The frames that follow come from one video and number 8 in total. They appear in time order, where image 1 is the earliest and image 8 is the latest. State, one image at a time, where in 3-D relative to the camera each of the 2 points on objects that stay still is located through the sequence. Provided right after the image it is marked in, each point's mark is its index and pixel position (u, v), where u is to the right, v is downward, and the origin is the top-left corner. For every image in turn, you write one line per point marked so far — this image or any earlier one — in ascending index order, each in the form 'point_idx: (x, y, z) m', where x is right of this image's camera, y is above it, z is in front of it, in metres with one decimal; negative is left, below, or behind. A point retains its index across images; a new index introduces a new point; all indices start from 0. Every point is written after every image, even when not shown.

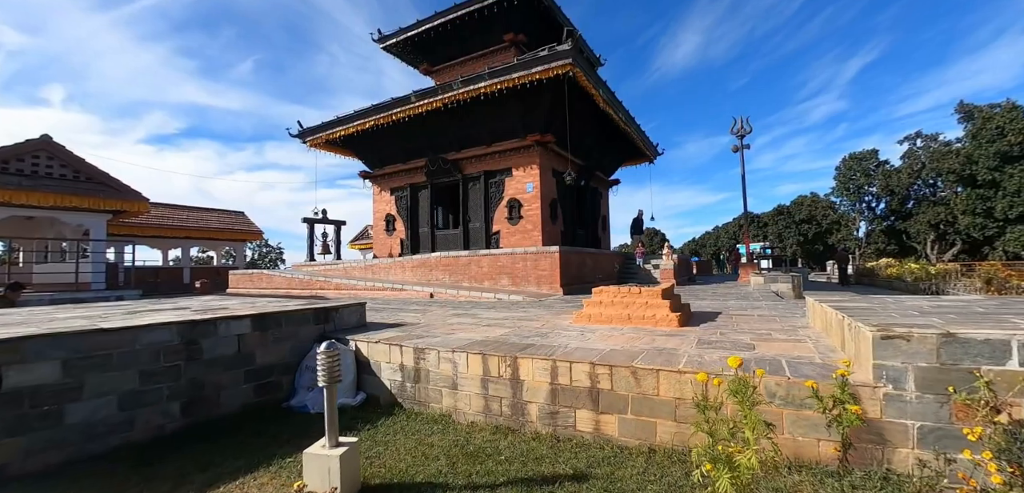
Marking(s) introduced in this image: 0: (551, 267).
0: (+0.8, -0.5, +9.3) m
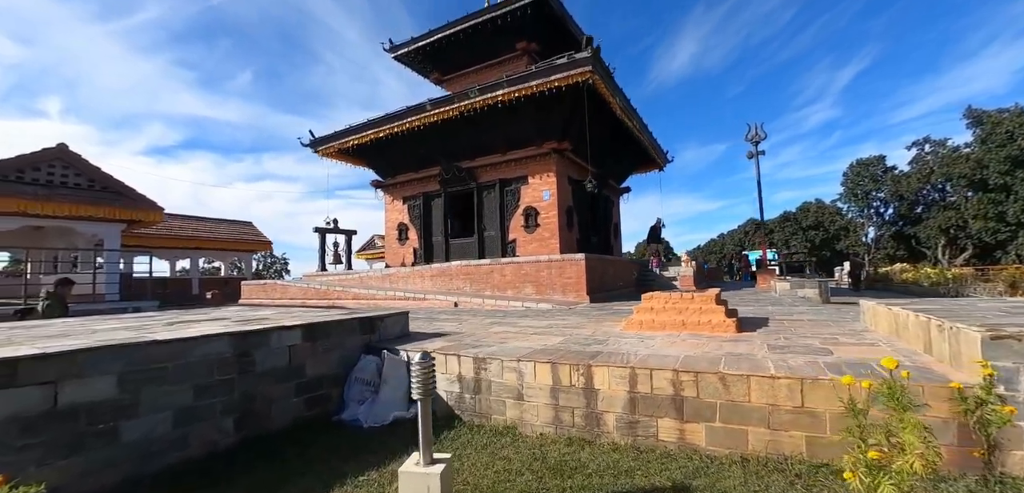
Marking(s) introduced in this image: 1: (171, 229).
0: (+1.4, -0.6, +9.2) m
1: (-11.0, +0.7, +14.3) m
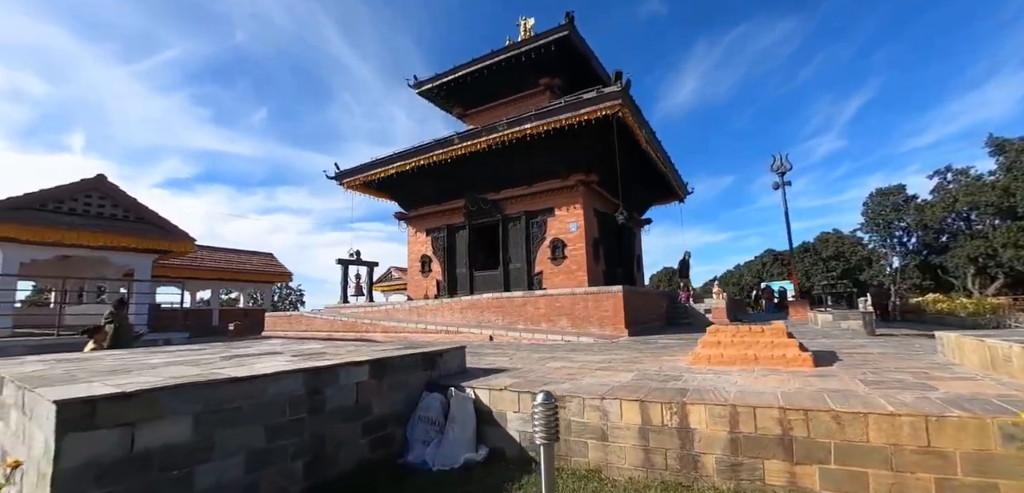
0: (+2.1, -1.3, +9.0) m
1: (-10.3, -0.4, +14.3) m
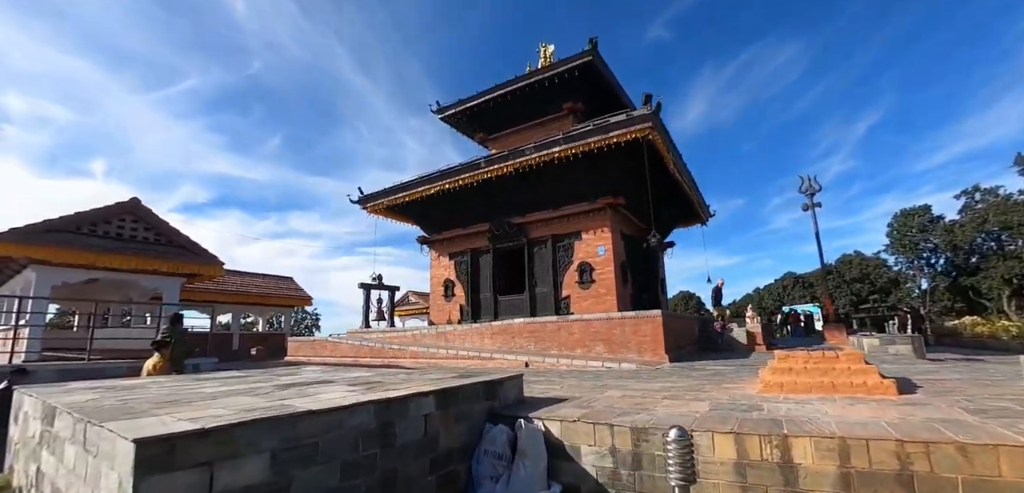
0: (+2.8, -1.7, +8.7) m
1: (-9.5, -1.2, +14.2) m
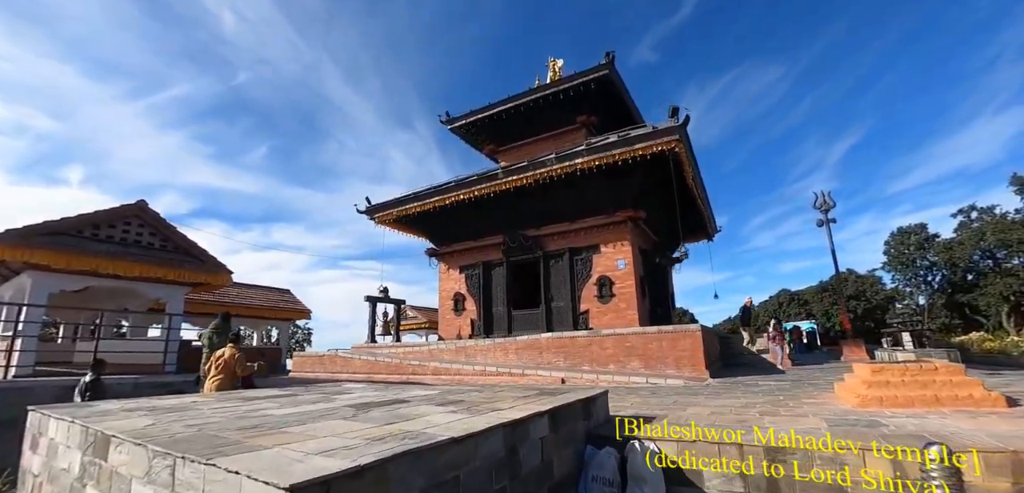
0: (+3.5, -2.0, +8.5) m
1: (-9.0, -1.5, +13.4) m
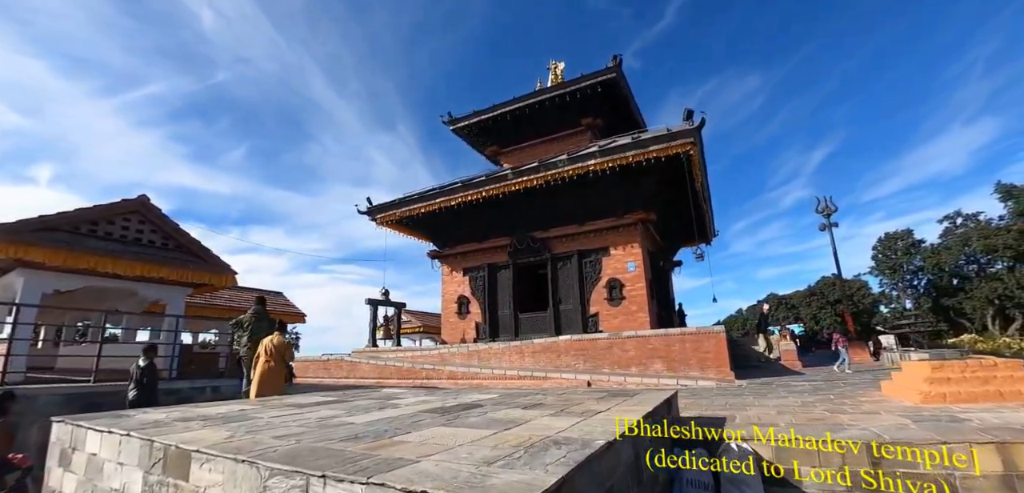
0: (+4.0, -2.0, +8.5) m
1: (-8.8, -1.5, +12.8) m
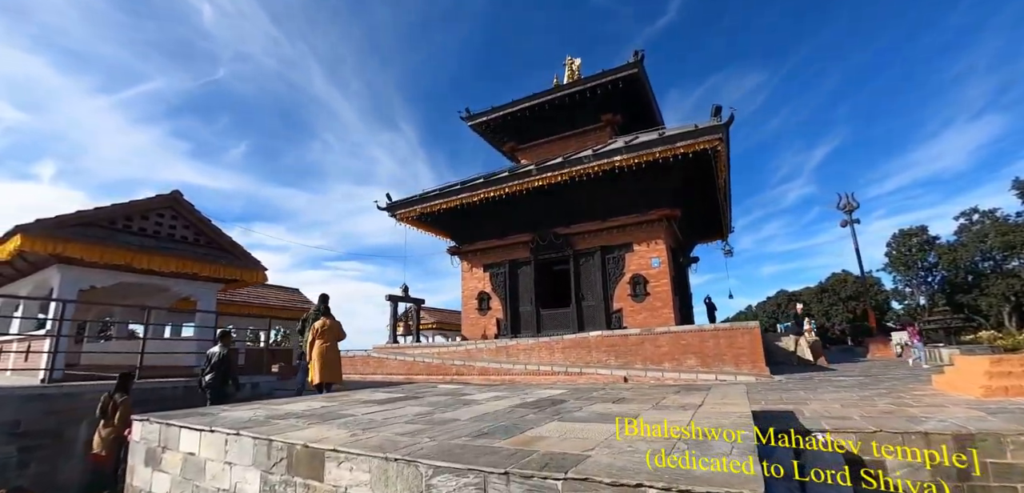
0: (+4.6, -1.9, +8.5) m
1: (-8.1, -1.4, +12.7) m
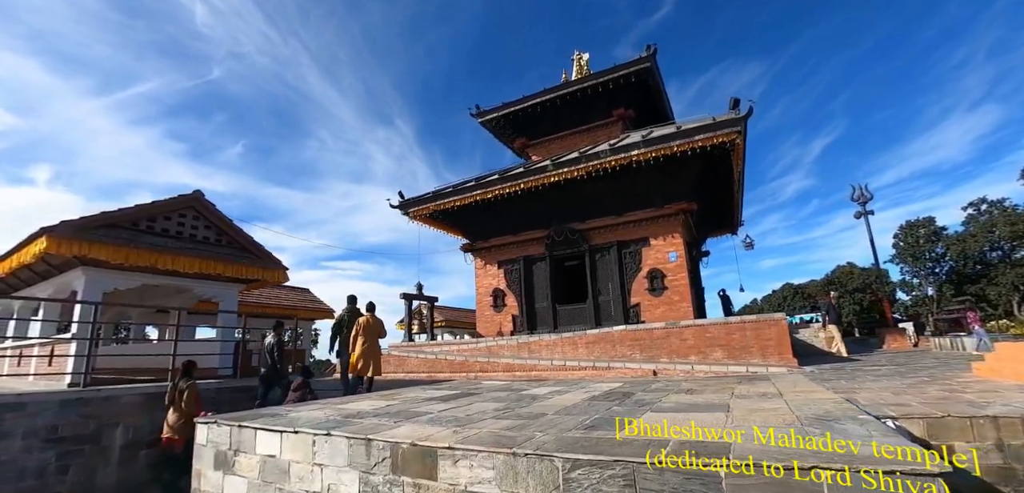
0: (+5.2, -1.7, +8.5) m
1: (-7.7, -1.4, +12.6) m
